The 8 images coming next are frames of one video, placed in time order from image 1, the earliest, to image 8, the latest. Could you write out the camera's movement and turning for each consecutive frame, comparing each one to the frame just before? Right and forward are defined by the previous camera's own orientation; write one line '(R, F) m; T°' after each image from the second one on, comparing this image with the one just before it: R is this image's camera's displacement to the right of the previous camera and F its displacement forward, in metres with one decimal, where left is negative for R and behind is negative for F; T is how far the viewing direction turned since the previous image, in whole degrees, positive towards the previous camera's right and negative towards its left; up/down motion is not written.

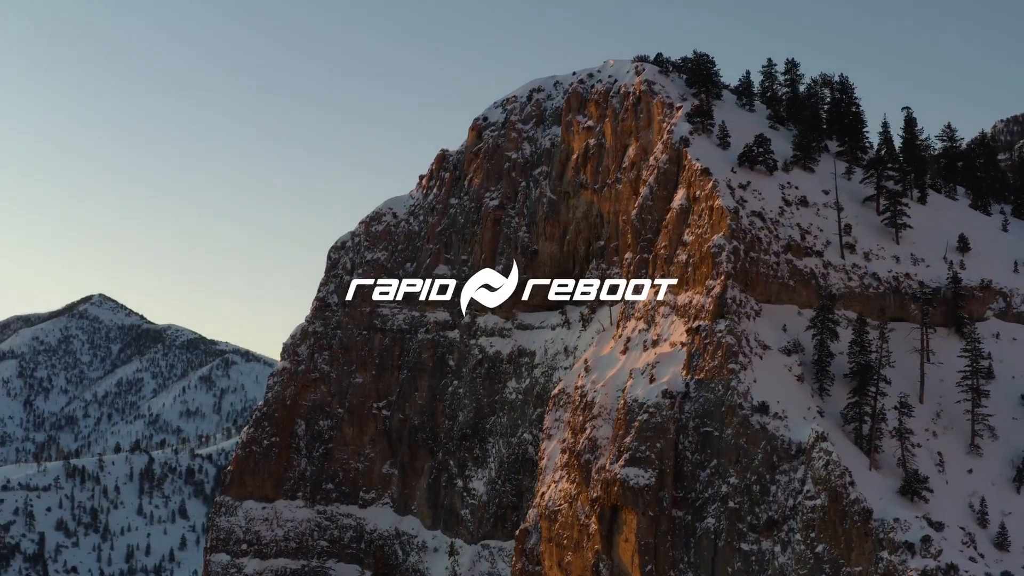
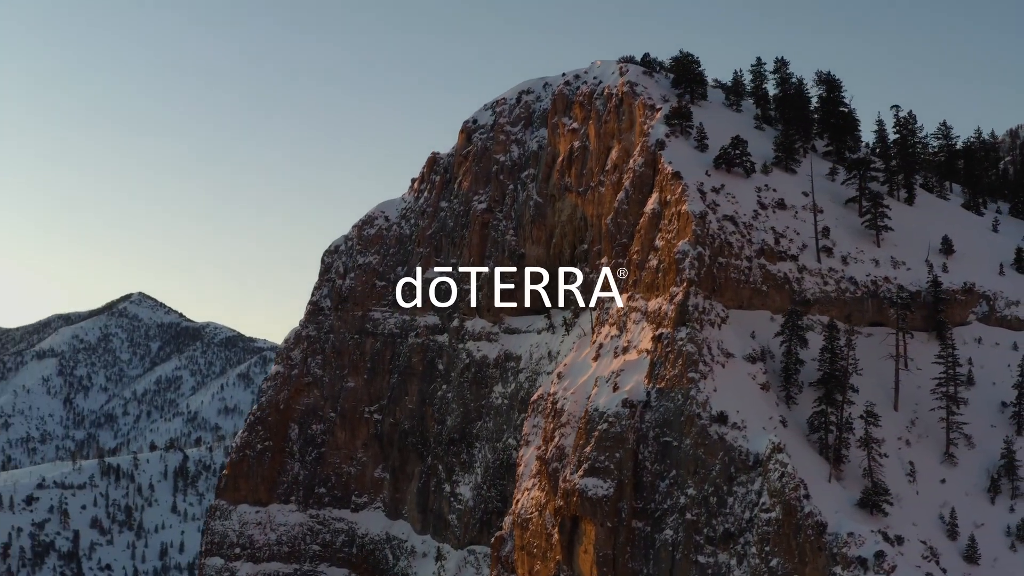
(+4.1, +0.7) m; -2°
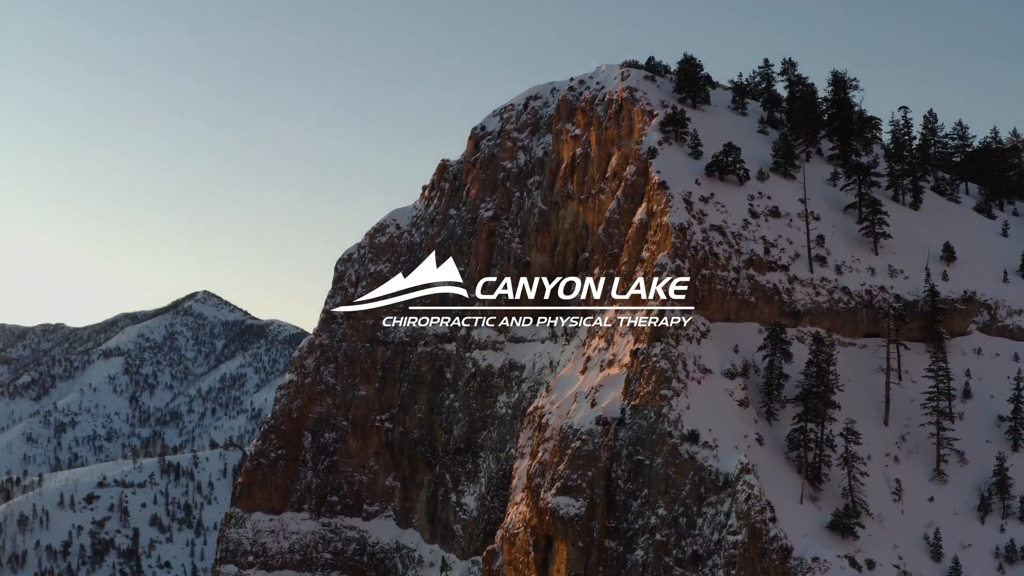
(+4.6, +0.7) m; -3°
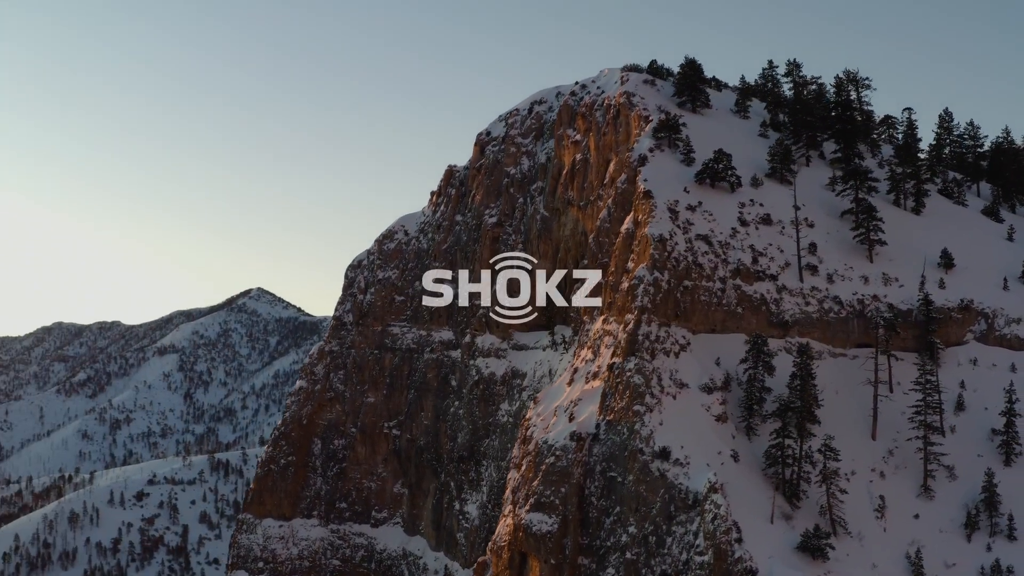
(+4.0, +0.6) m; -3°
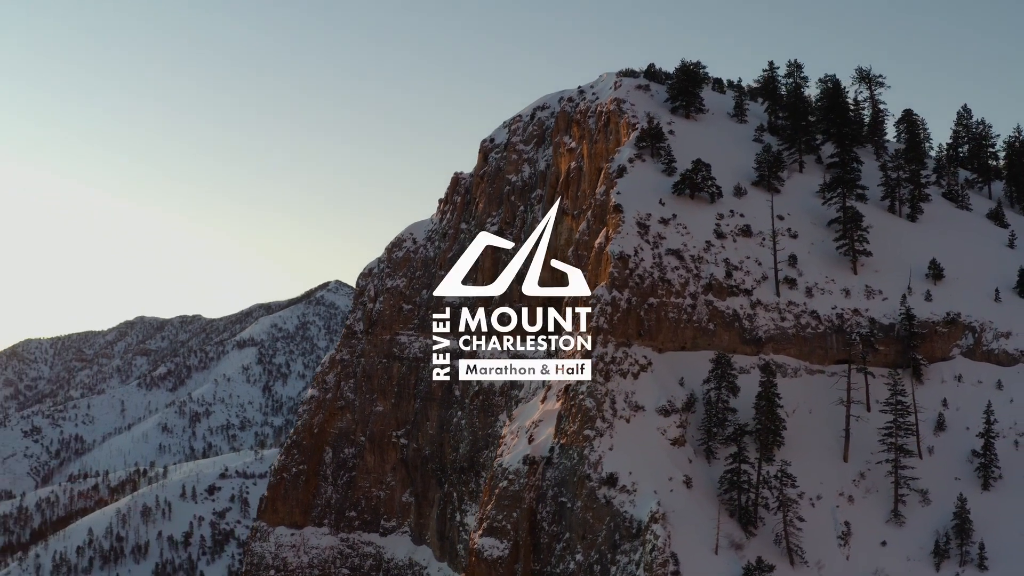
(+6.2, +1.0) m; -4°
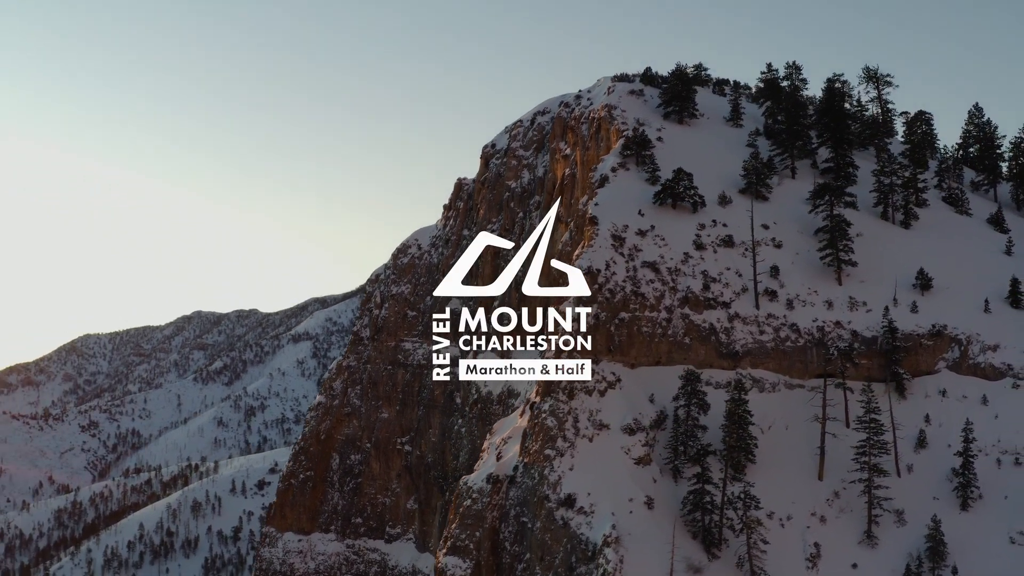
(+4.5, +0.7) m; -3°
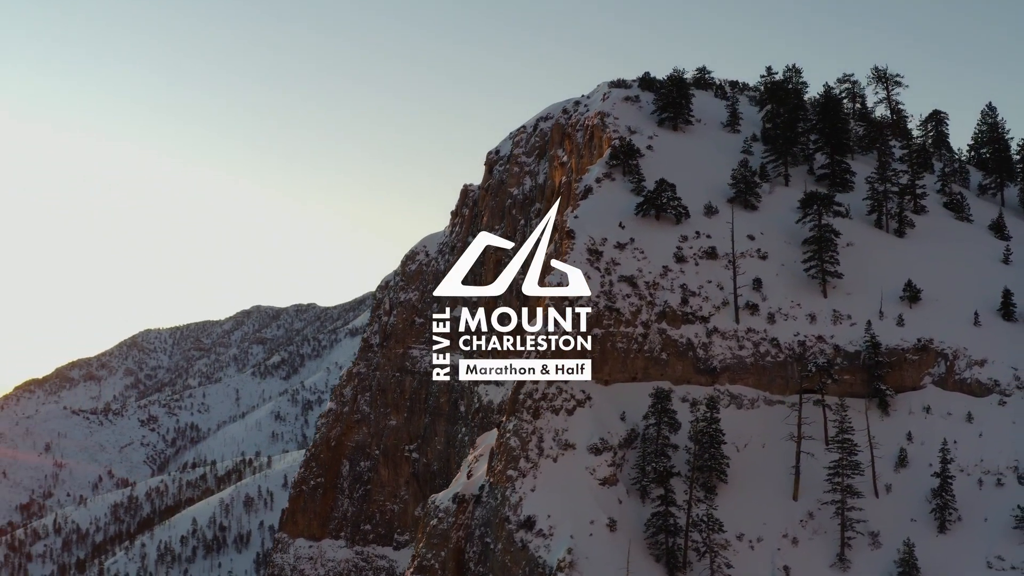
(+4.4, +0.6) m; -3°
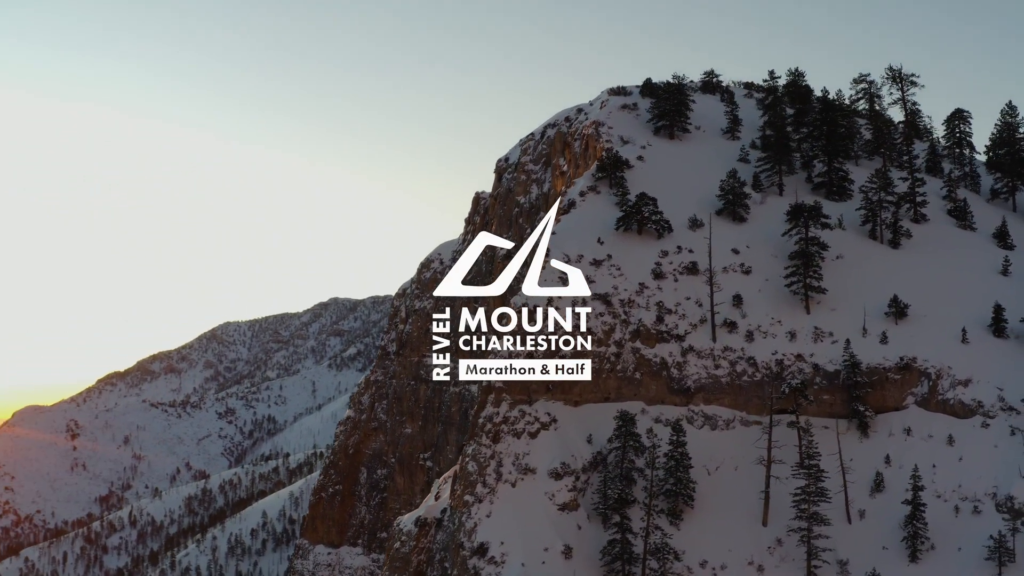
(+5.5, +0.6) m; -4°
